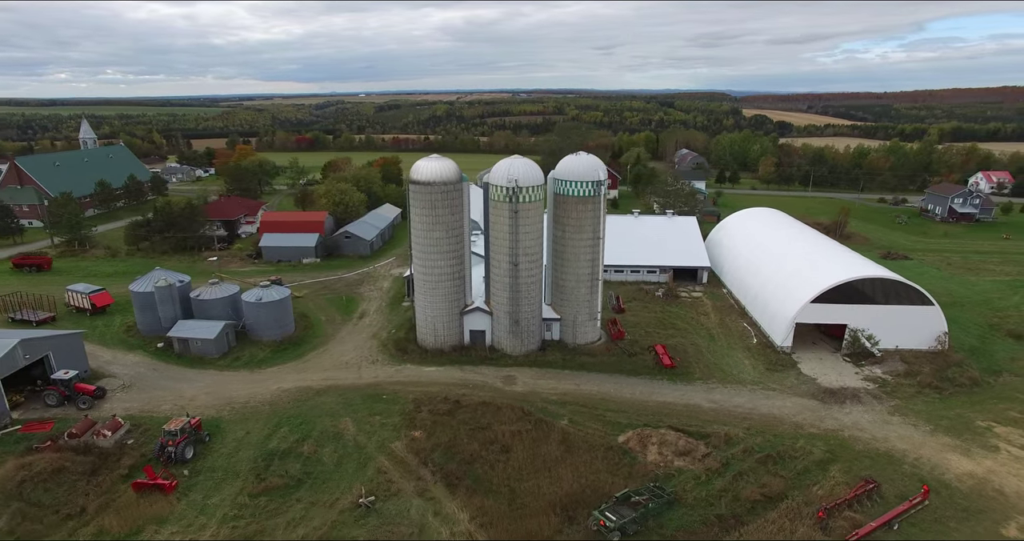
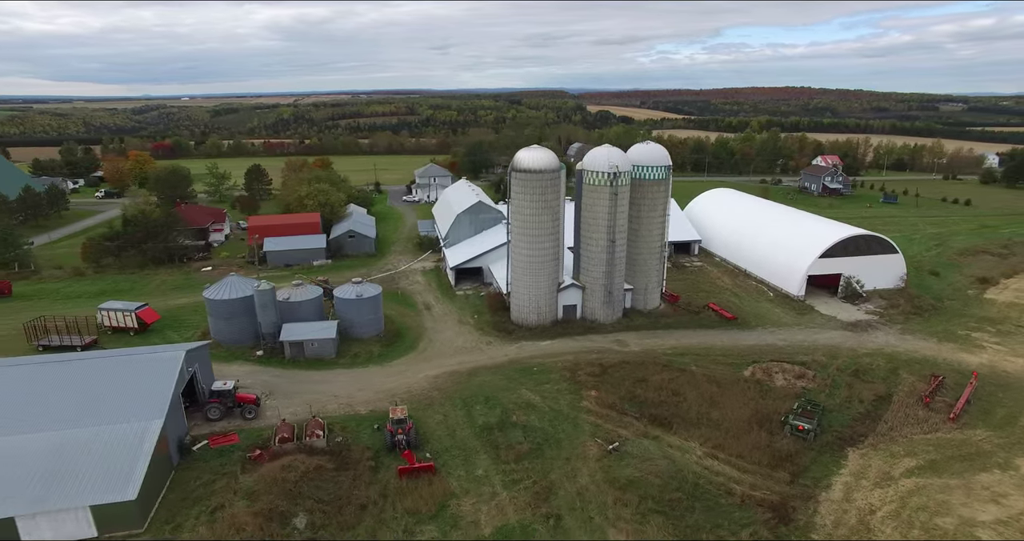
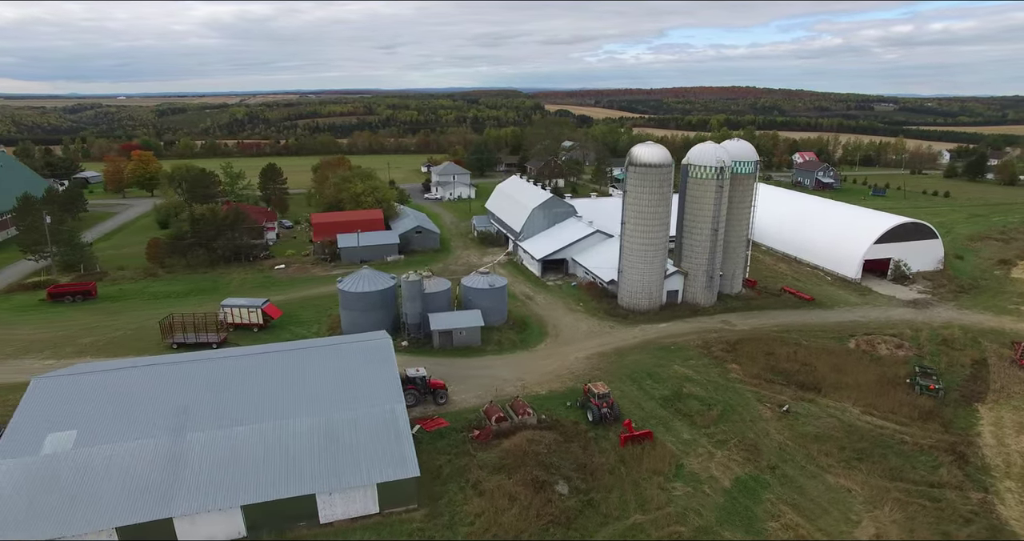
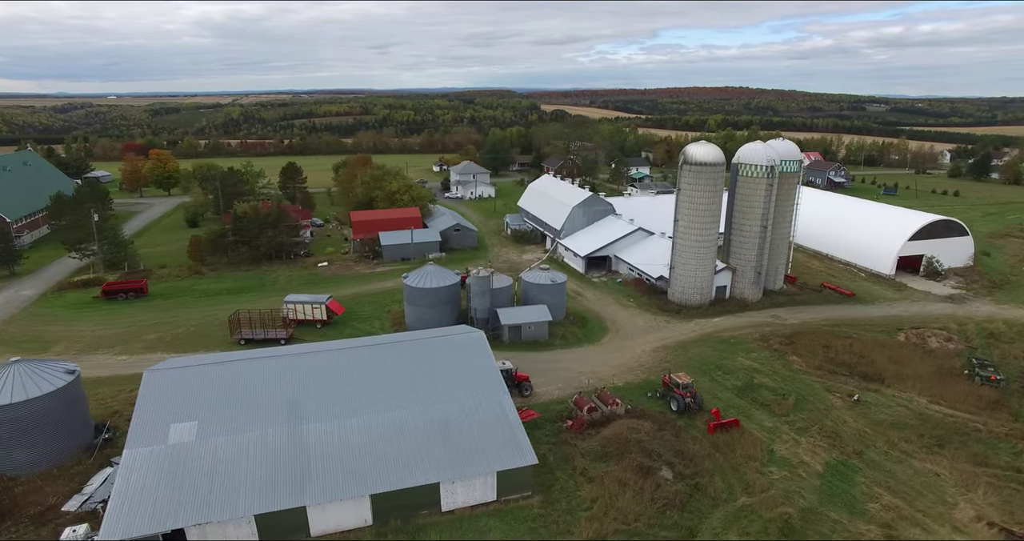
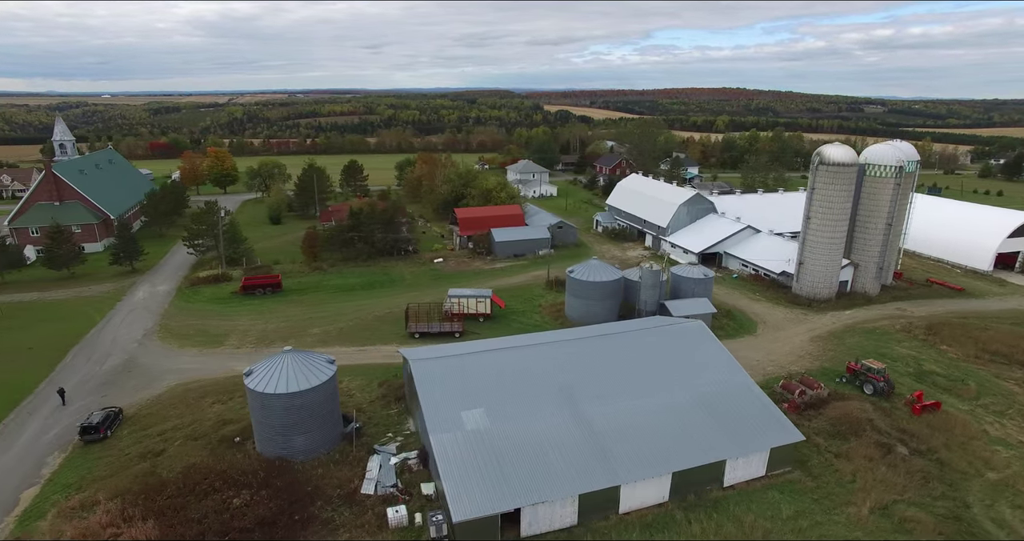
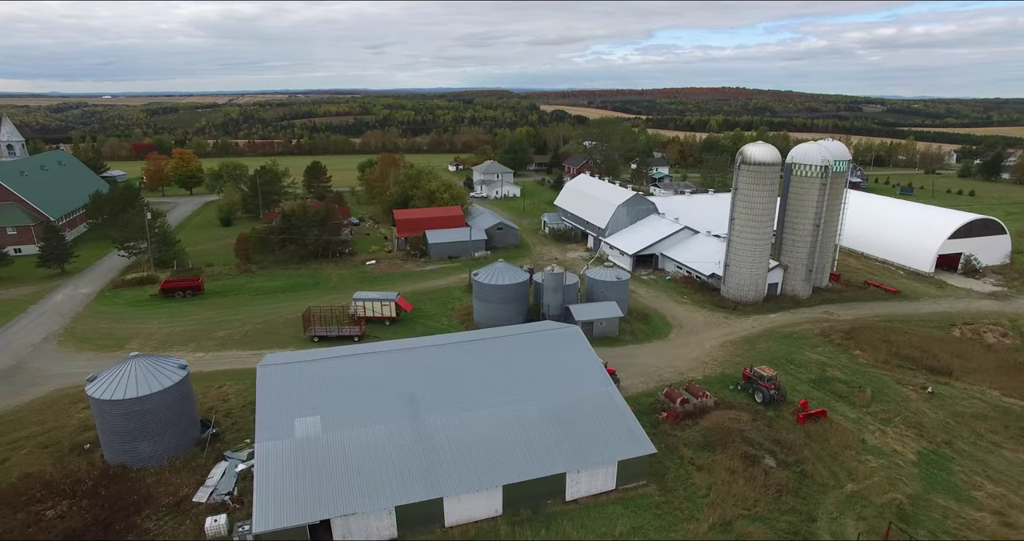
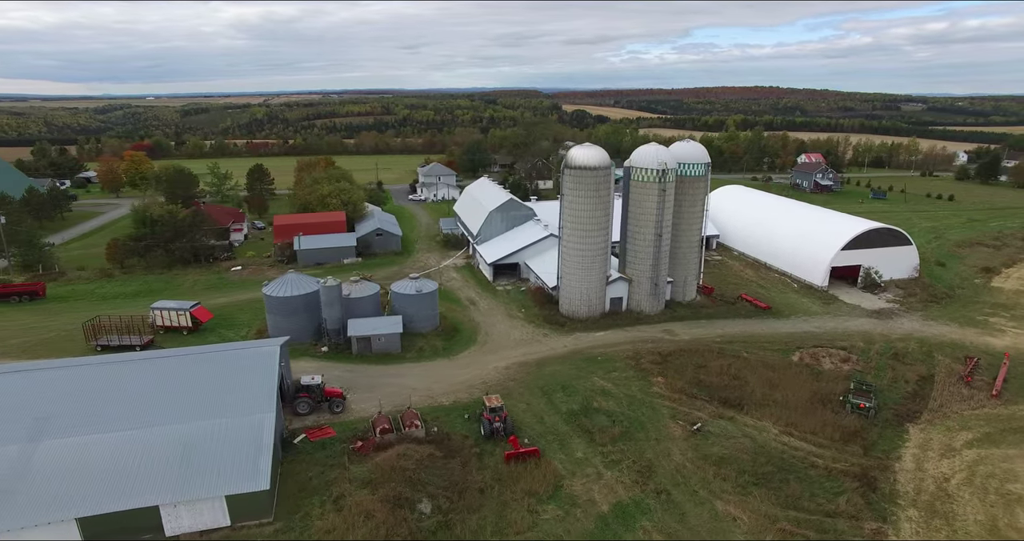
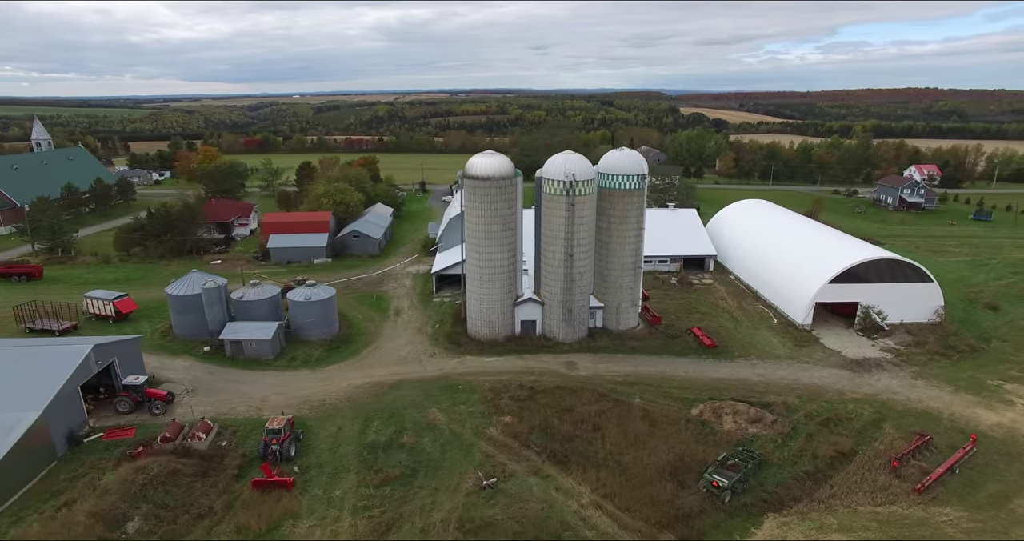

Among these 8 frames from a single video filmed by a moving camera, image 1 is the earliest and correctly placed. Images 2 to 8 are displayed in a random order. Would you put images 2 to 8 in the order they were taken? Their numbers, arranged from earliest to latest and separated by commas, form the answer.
8, 2, 7, 3, 4, 6, 5
